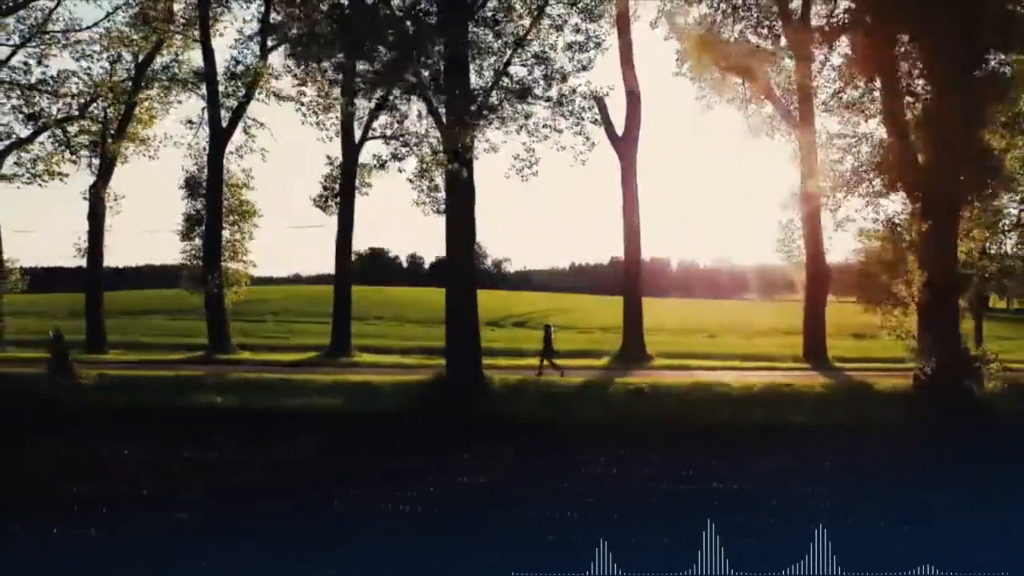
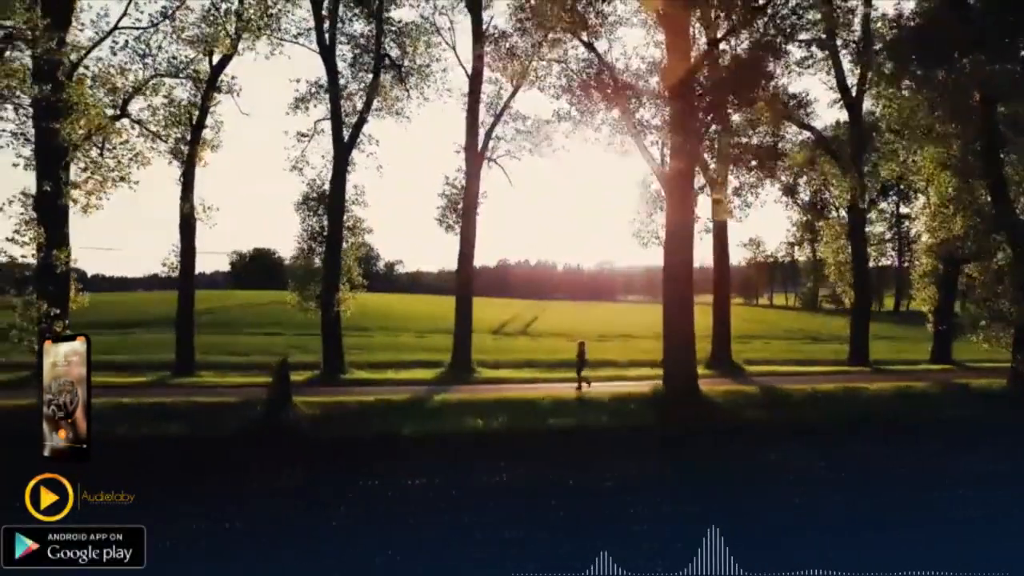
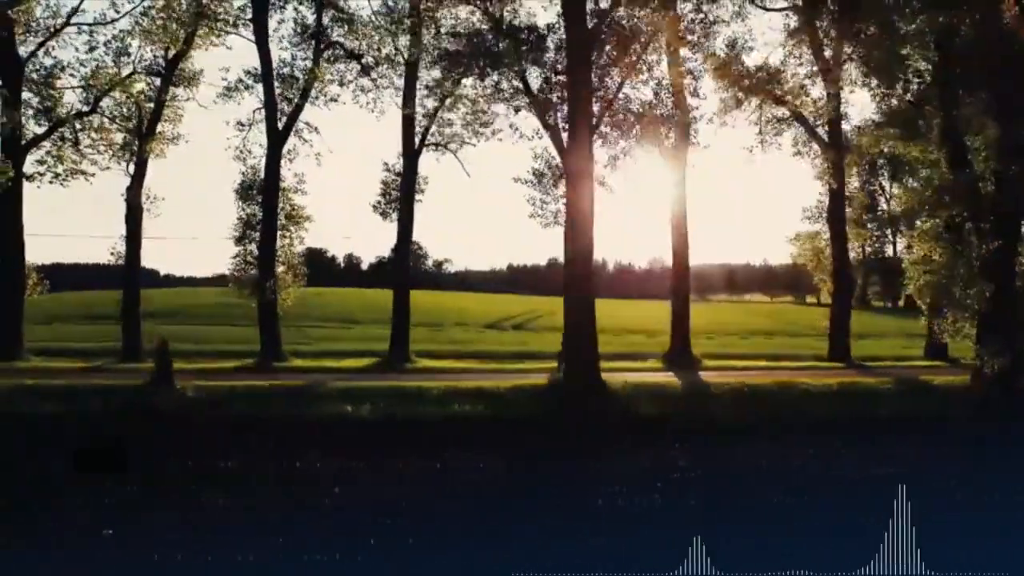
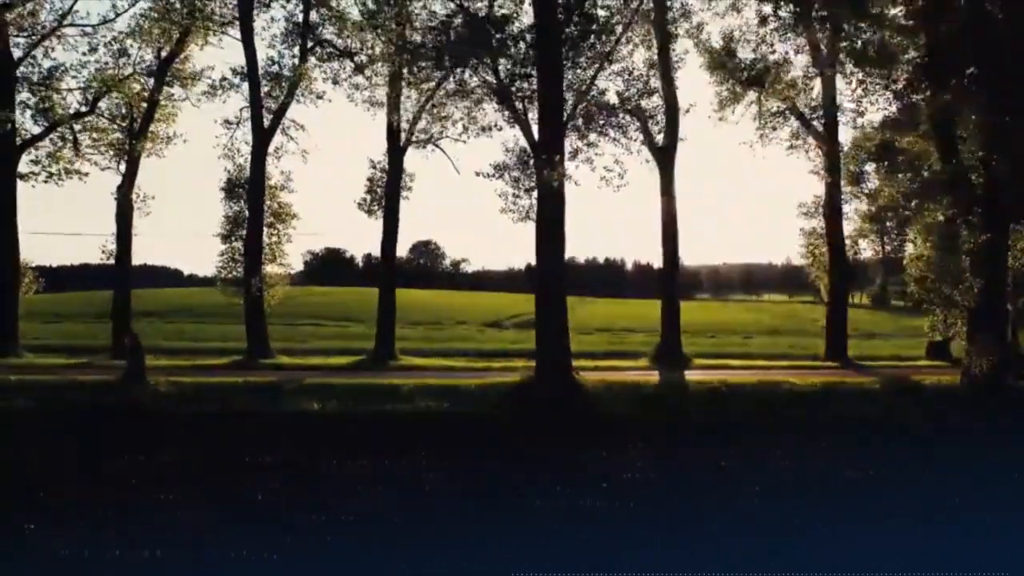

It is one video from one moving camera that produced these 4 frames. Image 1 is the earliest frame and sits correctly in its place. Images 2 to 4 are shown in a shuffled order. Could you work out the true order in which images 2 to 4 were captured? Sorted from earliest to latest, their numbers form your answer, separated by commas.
4, 3, 2
